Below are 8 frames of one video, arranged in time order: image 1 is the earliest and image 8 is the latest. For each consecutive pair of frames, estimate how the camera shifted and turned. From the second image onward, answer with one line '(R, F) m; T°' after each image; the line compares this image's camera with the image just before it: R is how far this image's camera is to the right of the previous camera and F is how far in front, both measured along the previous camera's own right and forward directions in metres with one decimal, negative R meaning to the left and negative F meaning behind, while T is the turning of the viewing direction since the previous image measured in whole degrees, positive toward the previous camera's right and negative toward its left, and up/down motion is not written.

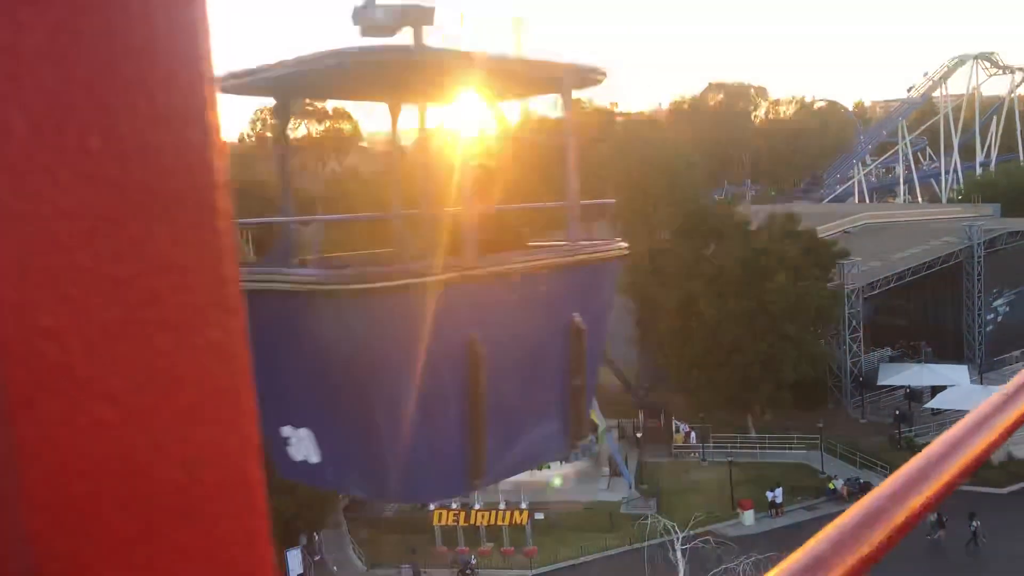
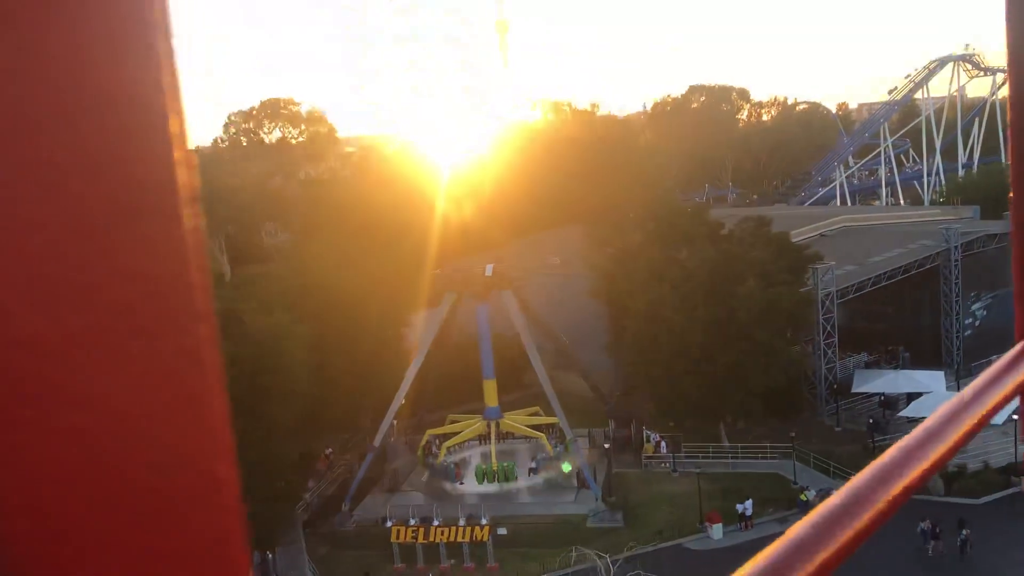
(+0.4, +0.3) m; +1°
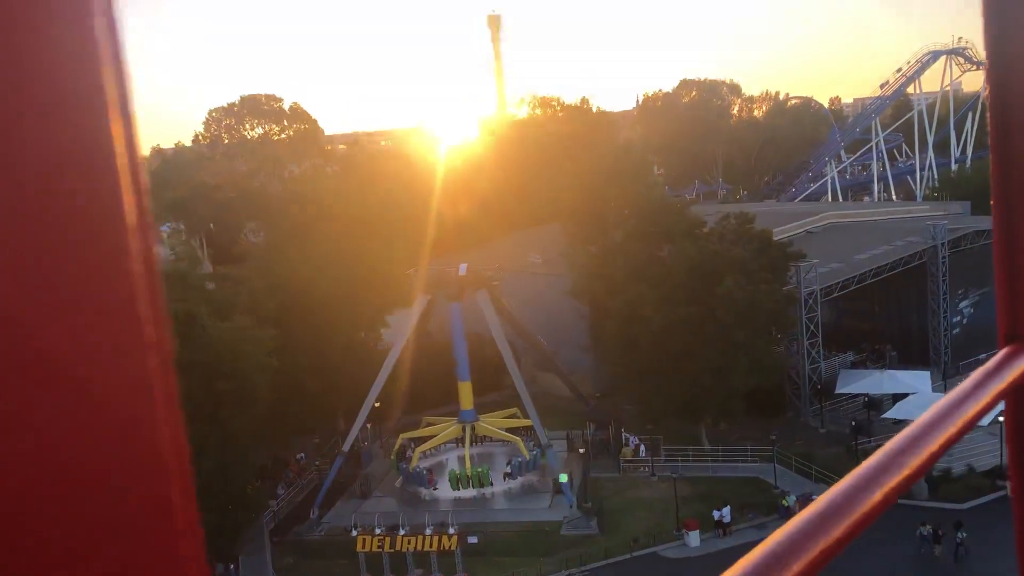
(+0.3, +0.3) m; 0°
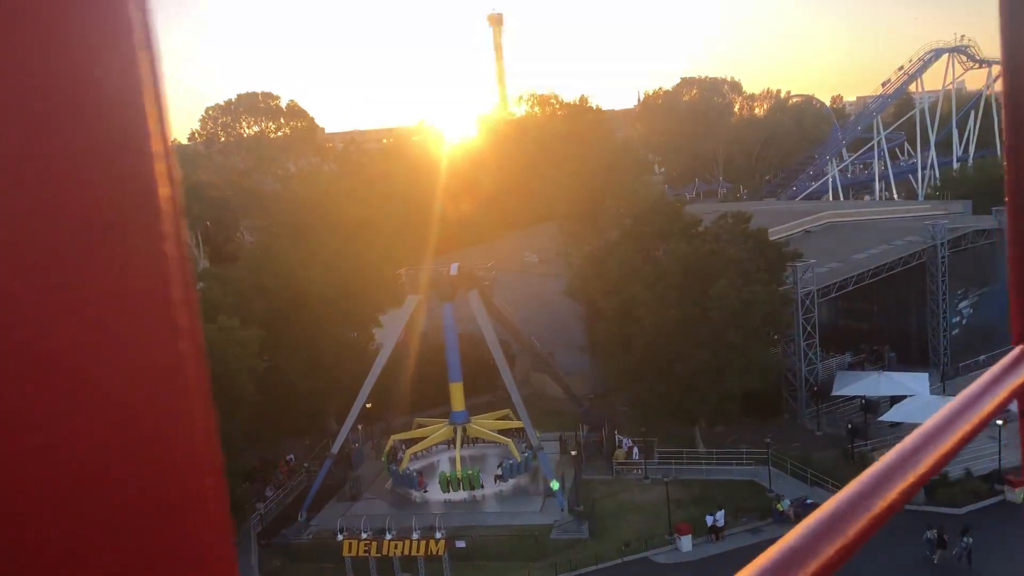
(+0.2, +0.2) m; 0°
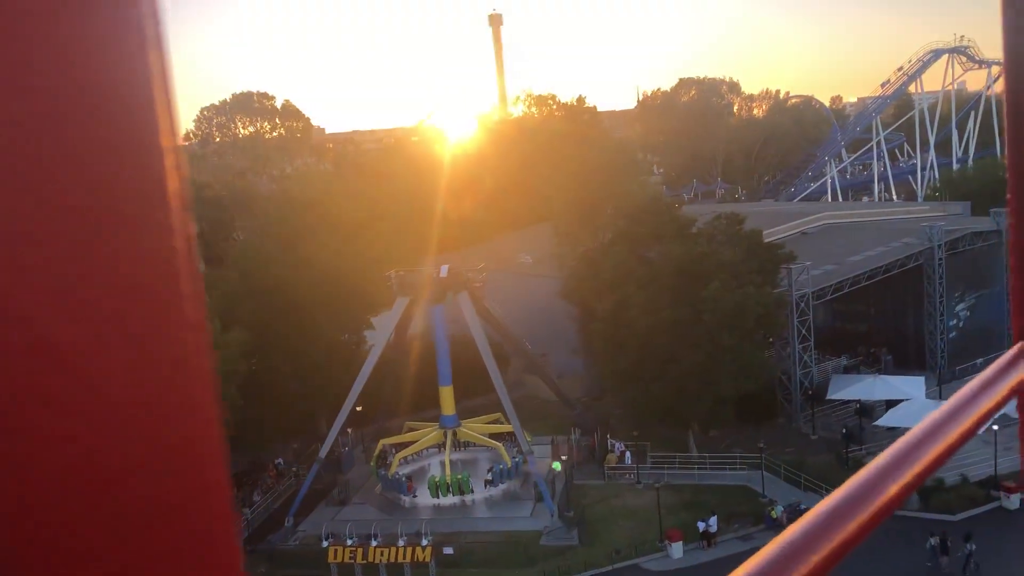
(+0.2, +0.1) m; 0°
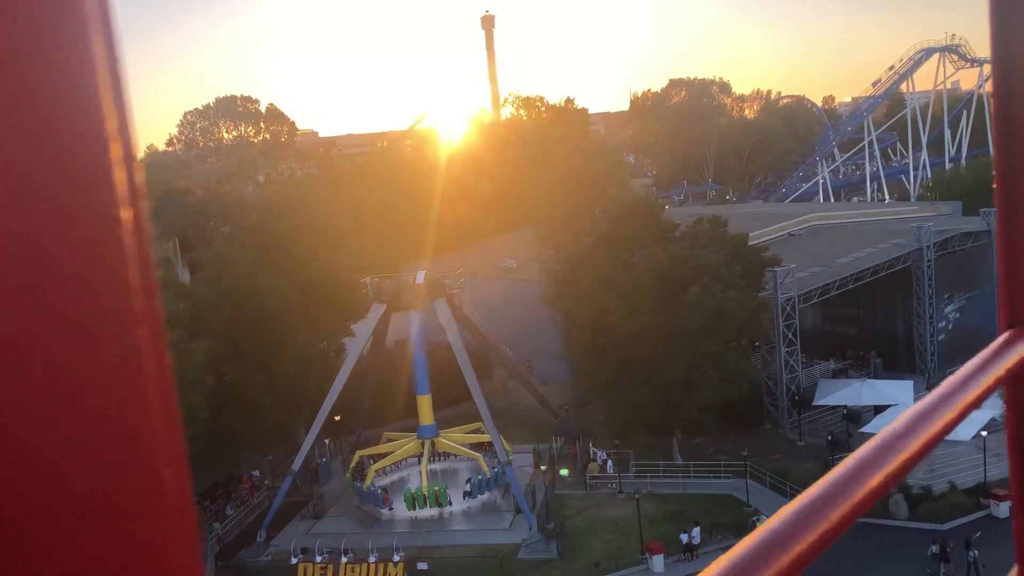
(+0.3, +0.3) m; 0°
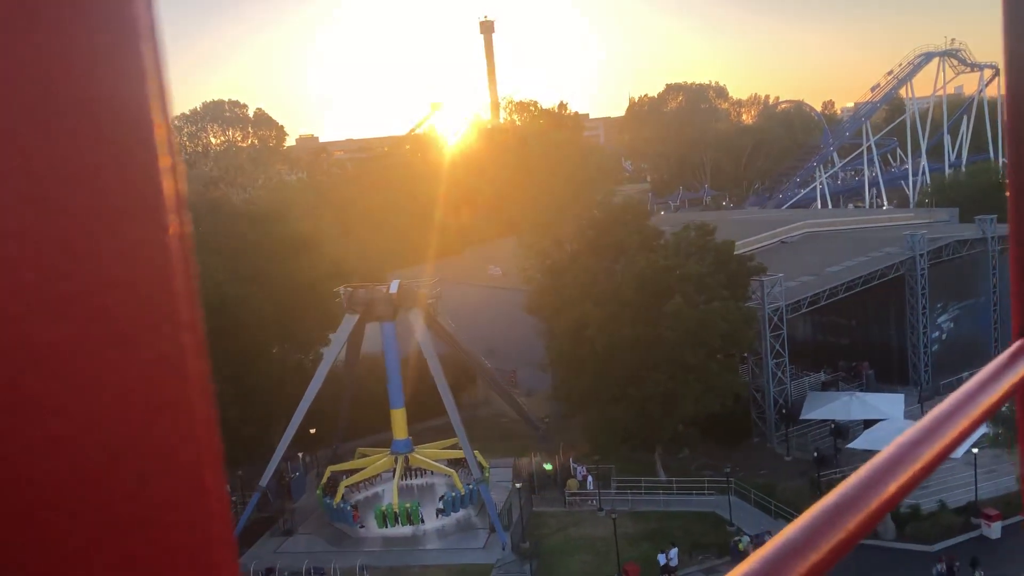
(+0.4, +0.4) m; 0°
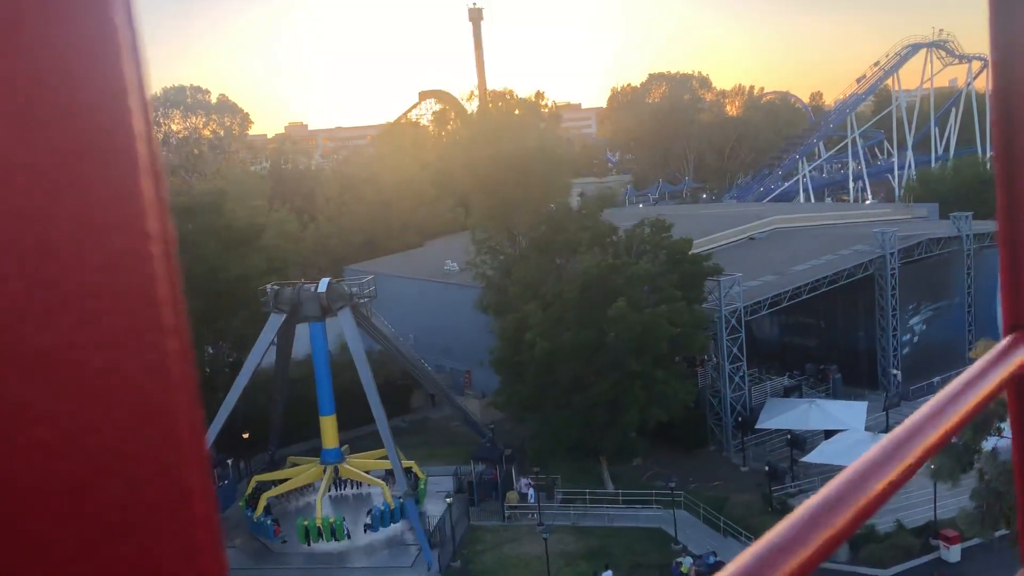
(+0.8, +0.7) m; 0°
